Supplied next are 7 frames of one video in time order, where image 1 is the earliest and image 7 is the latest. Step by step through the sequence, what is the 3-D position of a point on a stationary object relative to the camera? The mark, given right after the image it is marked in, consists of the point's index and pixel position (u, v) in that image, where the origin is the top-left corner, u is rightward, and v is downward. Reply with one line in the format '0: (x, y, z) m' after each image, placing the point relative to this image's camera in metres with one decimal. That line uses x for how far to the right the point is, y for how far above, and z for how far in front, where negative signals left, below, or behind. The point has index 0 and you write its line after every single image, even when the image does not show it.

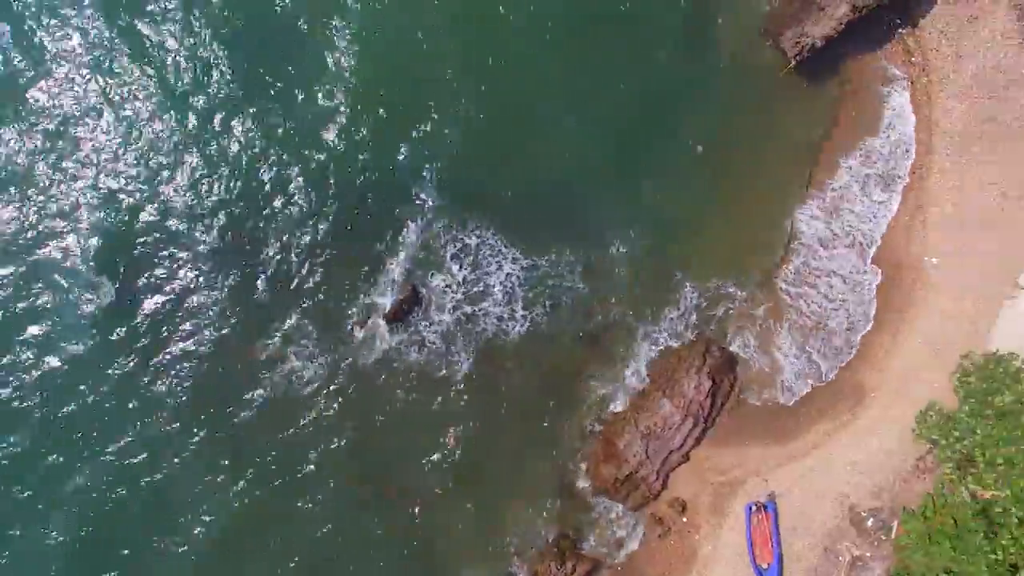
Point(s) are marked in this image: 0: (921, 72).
0: (+10.8, +5.7, +17.6) m
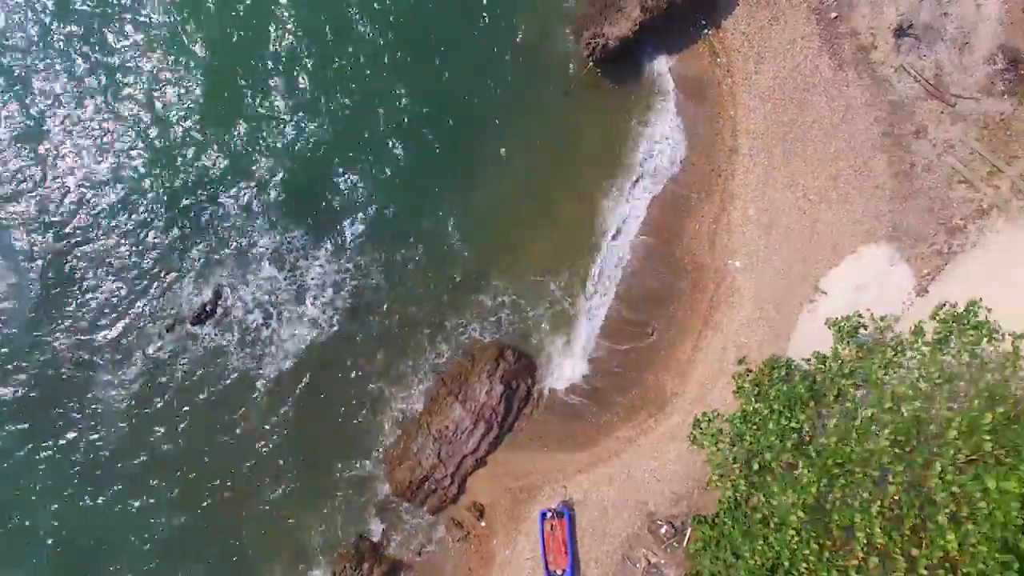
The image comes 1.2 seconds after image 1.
0: (+5.6, +5.6, +17.5) m
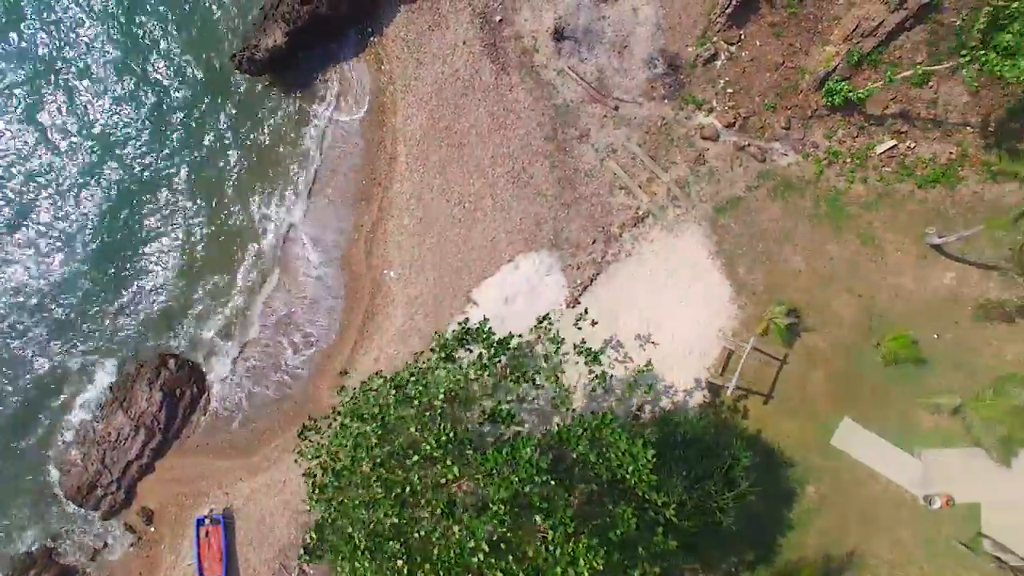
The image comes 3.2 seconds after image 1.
0: (-3.2, +5.4, +17.2) m
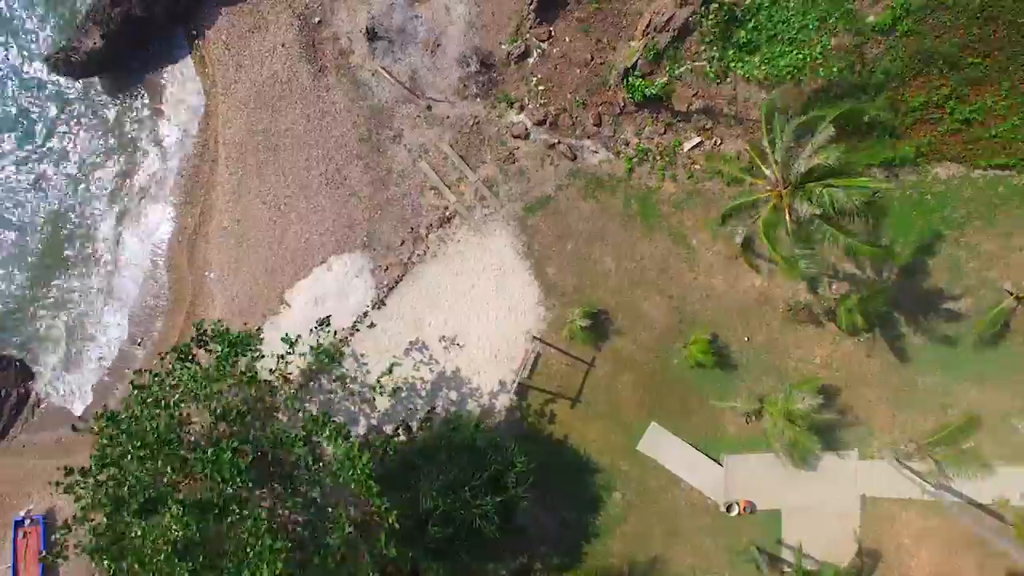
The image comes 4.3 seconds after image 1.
0: (-7.8, +5.3, +17.3) m
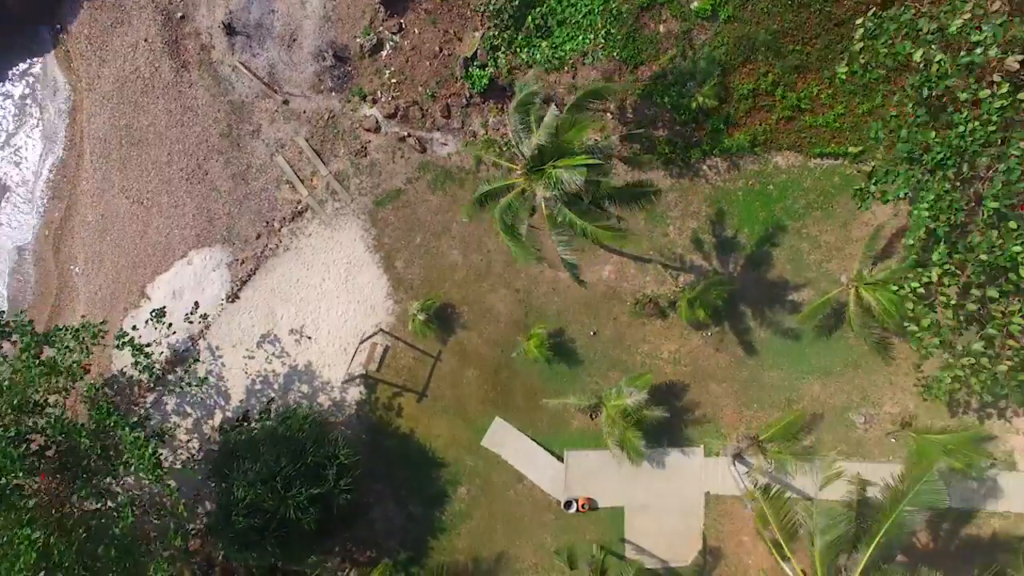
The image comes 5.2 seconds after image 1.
0: (-11.4, +5.5, +17.5) m
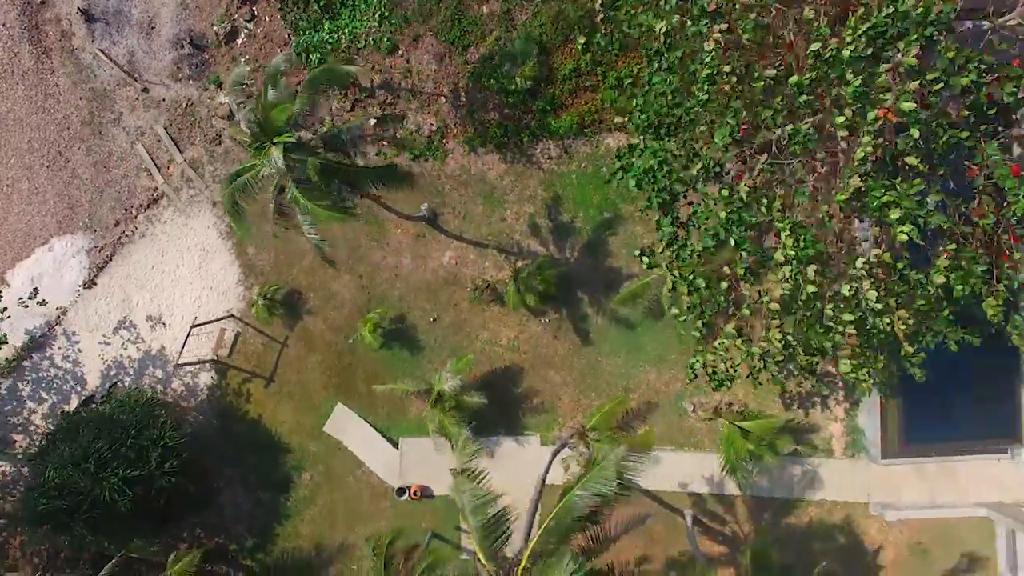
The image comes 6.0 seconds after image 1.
0: (-14.9, +5.8, +17.7) m
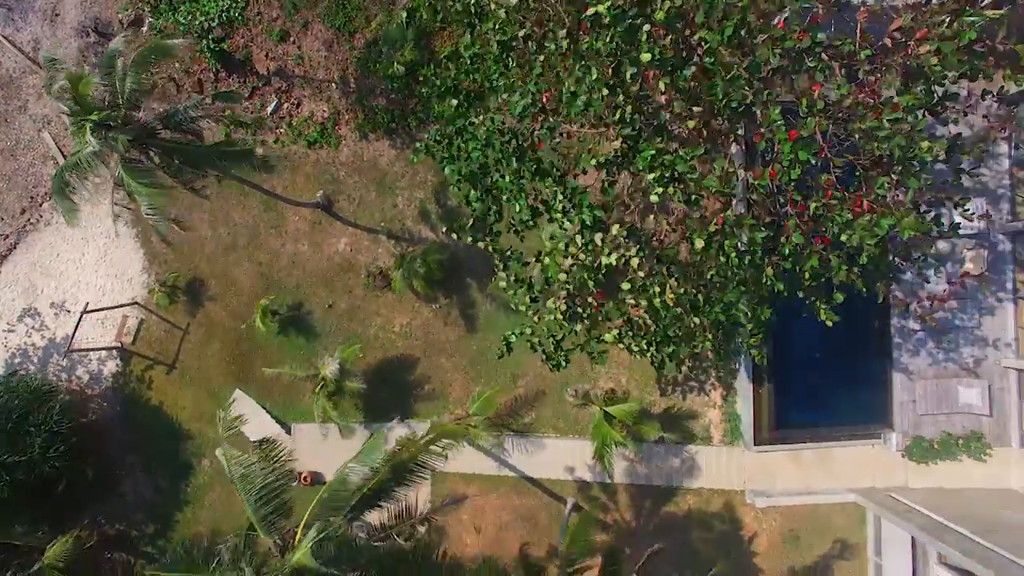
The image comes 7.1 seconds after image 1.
0: (-17.3, +6.1, +17.8) m
